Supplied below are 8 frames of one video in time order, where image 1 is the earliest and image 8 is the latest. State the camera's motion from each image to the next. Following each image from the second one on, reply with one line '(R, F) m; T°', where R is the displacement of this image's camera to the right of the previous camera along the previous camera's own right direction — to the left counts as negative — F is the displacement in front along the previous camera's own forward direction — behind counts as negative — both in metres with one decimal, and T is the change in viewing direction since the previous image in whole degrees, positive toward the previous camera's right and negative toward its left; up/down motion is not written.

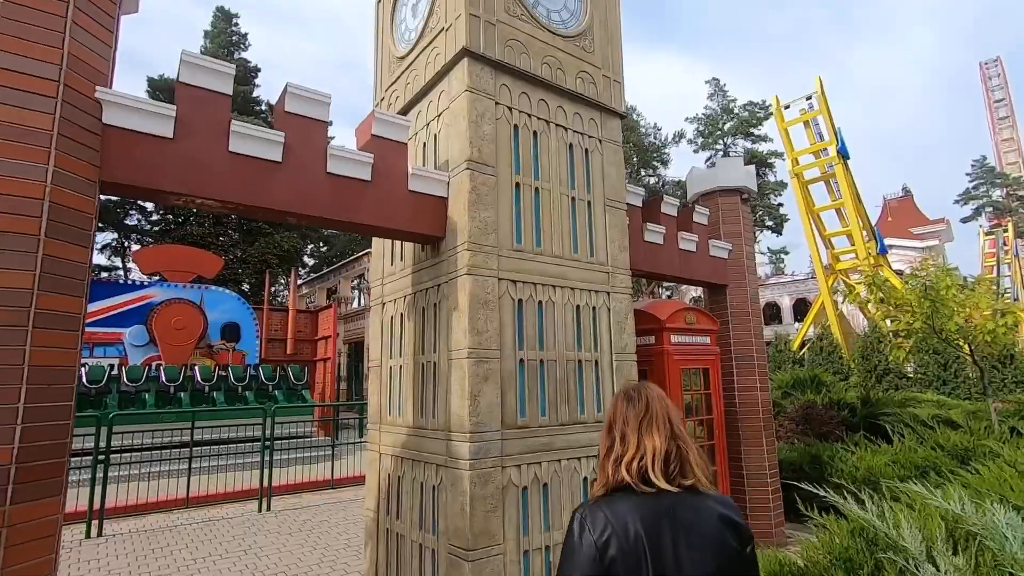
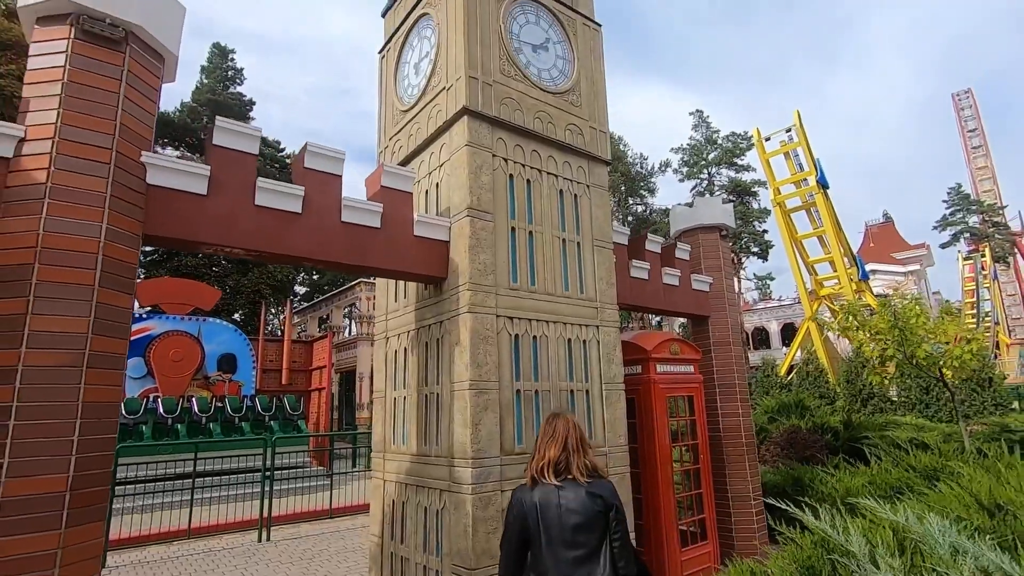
(-0.1, -0.4) m; +1°
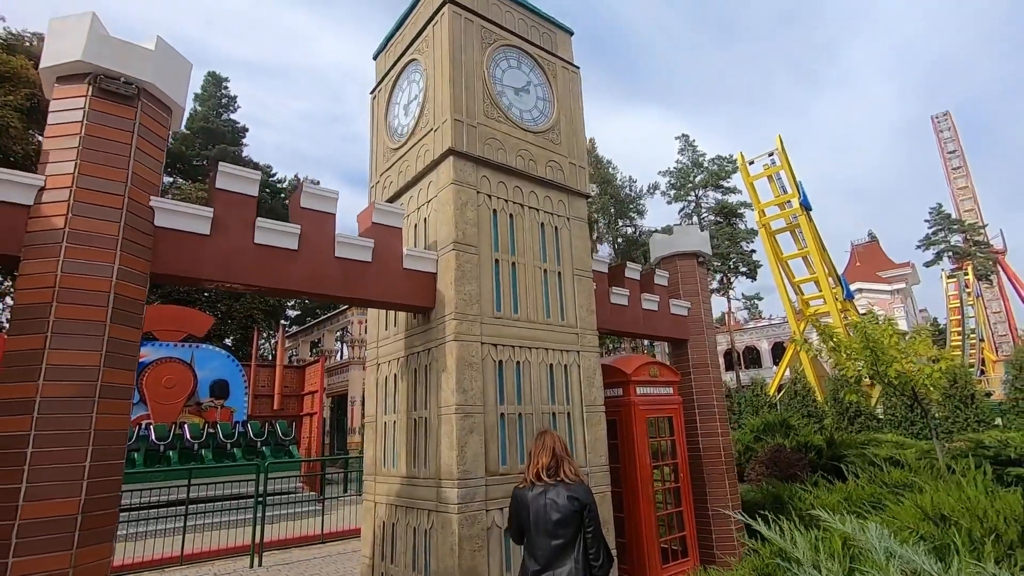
(+0.1, -0.3) m; +1°
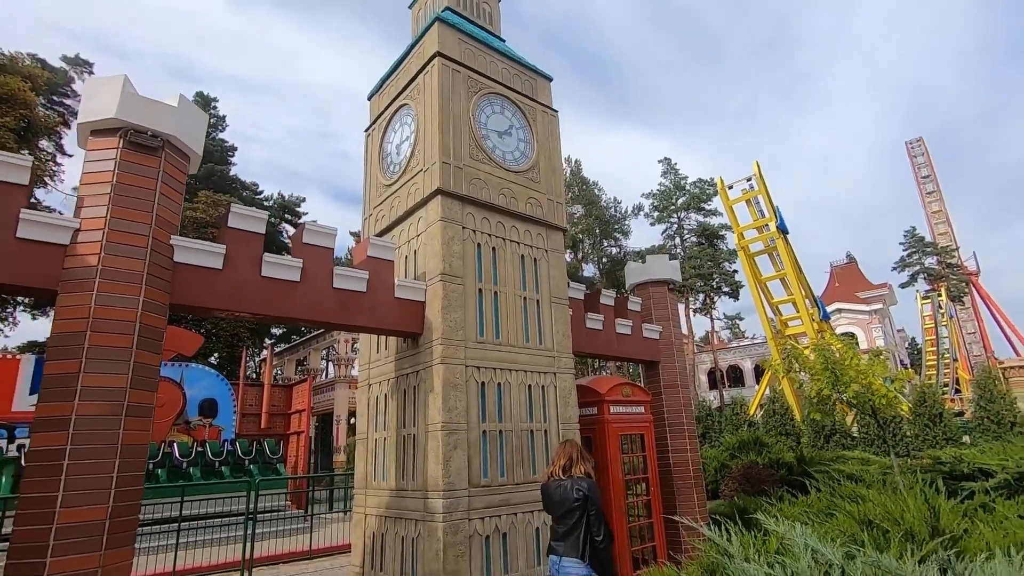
(0.0, -0.6) m; +1°
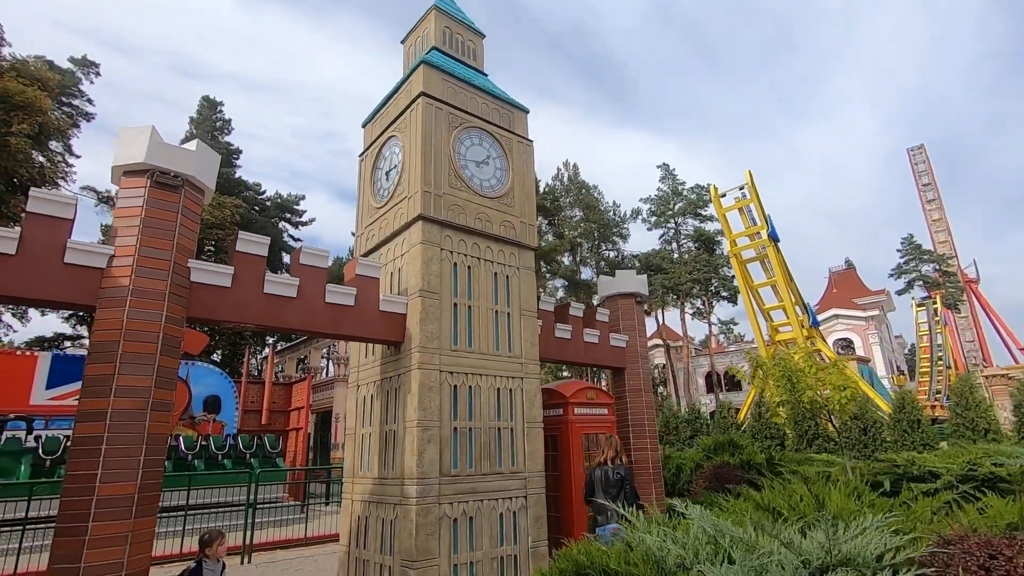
(+0.4, -0.9) m; 0°
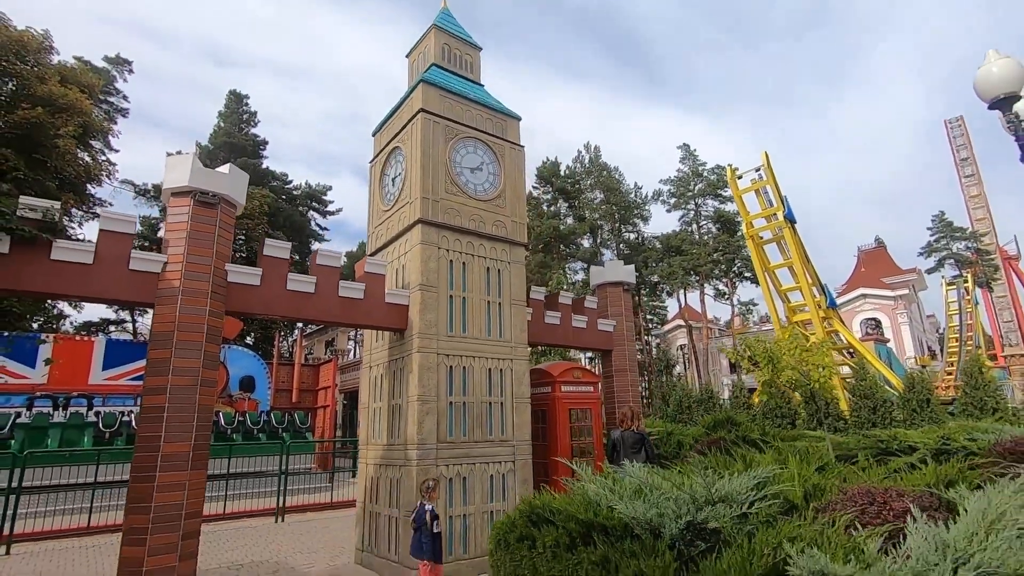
(+0.6, -1.1) m; -3°
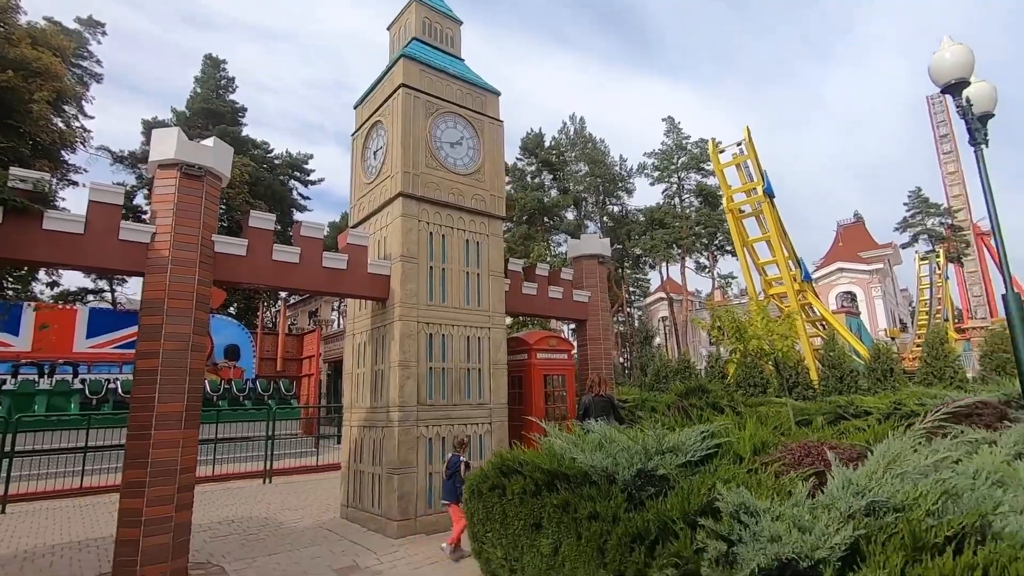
(+0.1, -0.4) m; +2°
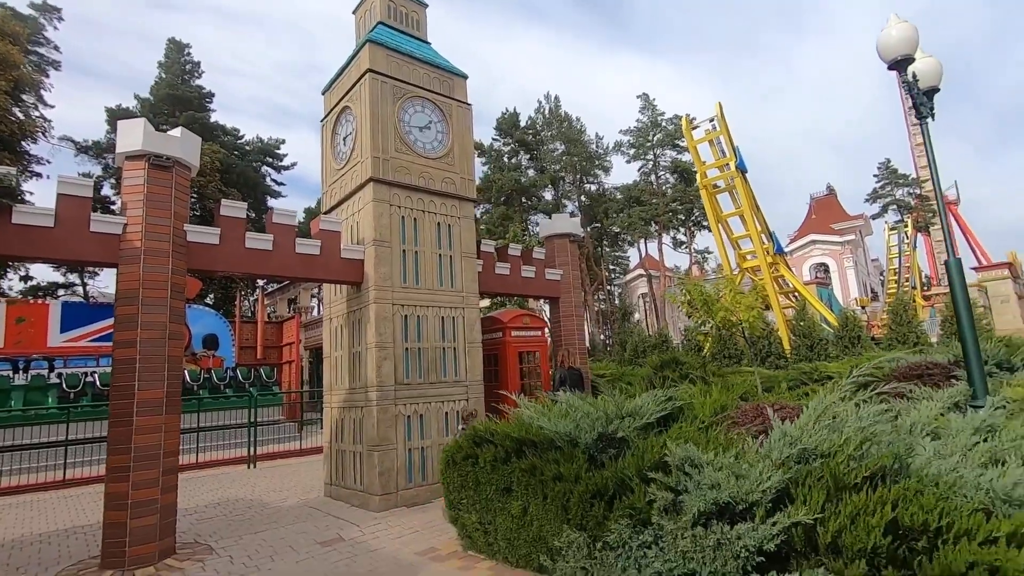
(+0.2, -0.3) m; +2°
